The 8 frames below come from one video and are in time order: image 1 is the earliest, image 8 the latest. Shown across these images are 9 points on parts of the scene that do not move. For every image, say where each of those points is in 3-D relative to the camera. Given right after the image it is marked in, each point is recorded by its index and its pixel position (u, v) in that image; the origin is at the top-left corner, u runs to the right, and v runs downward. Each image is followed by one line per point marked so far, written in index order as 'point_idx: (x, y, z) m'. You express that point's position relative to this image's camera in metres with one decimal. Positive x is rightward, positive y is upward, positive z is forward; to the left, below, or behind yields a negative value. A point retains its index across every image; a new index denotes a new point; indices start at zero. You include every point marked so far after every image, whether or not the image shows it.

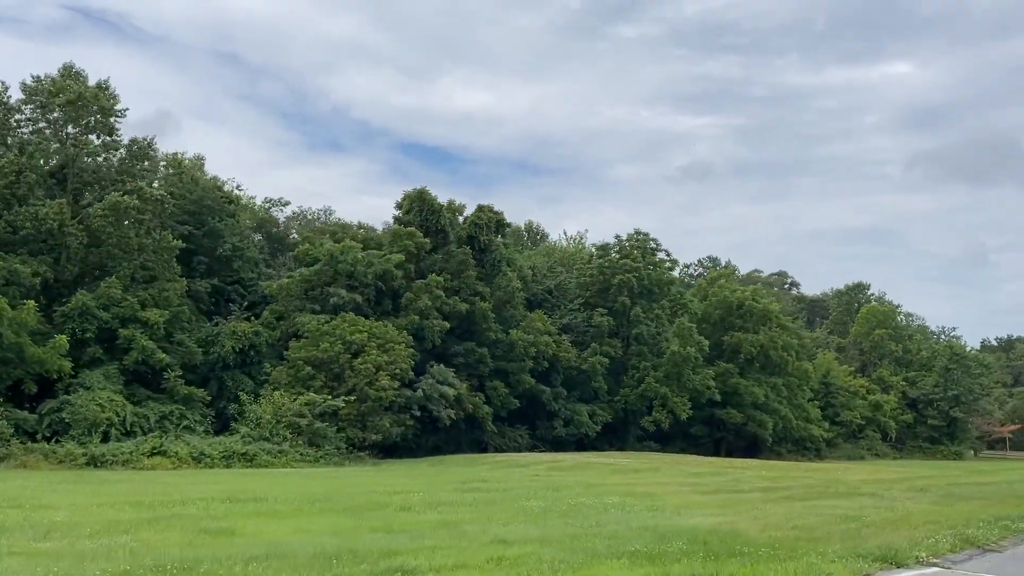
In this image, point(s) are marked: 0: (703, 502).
0: (+4.0, -4.6, +17.5) m
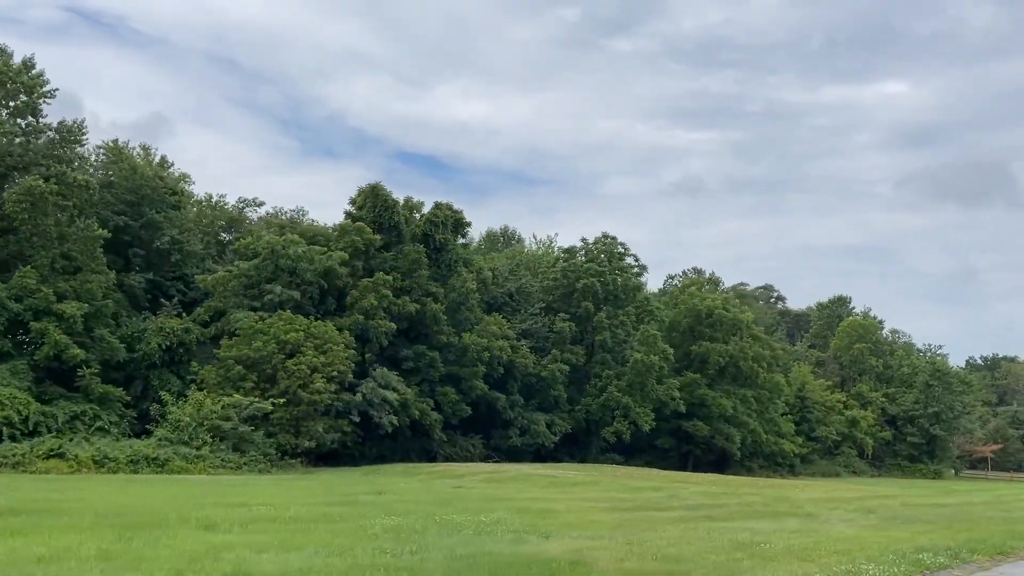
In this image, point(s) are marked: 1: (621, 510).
0: (+1.6, -4.3, +15.2) m
1: (+2.5, -5.1, +18.8) m
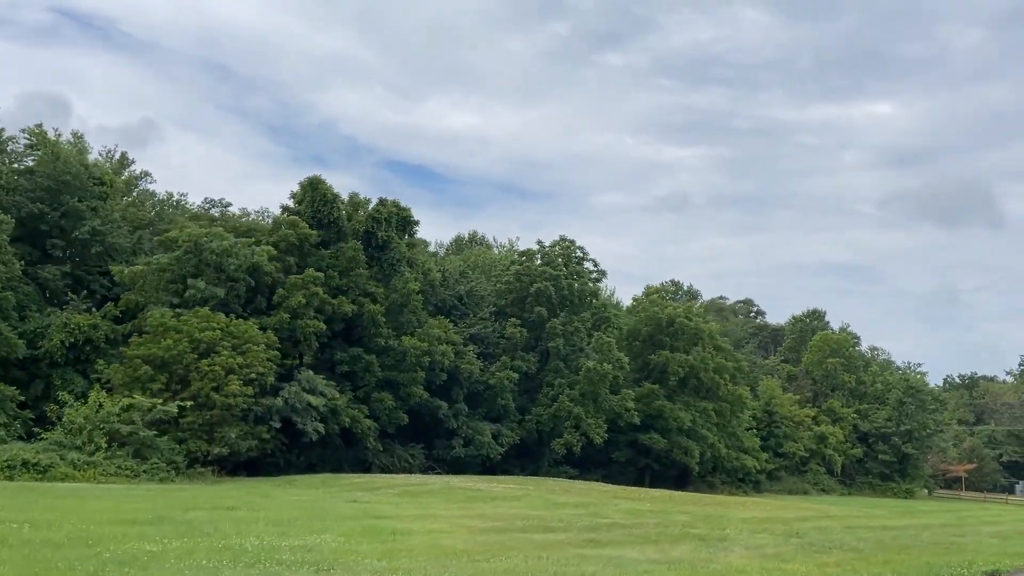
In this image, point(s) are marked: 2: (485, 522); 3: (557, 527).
0: (-1.0, -4.0, +12.7) m
1: (-0.2, -4.8, +16.3) m
2: (-0.6, -5.2, +18.2) m
3: (+1.0, -5.3, +18.2) m
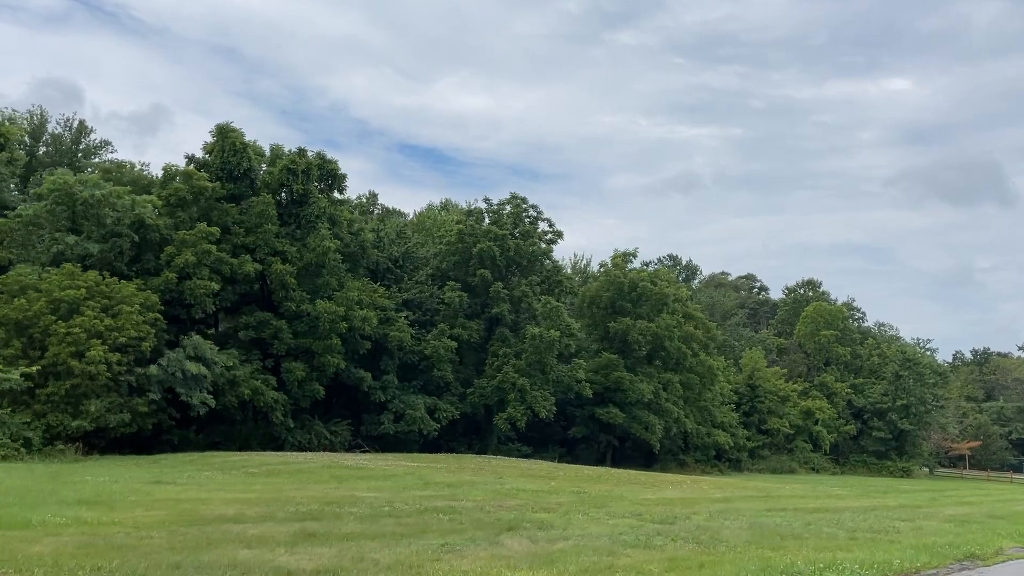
0: (-5.1, -2.6, +8.3) m
1: (-4.2, -3.4, +11.9) m
2: (-4.5, -3.7, +13.9) m
3: (-2.9, -3.8, +13.8) m
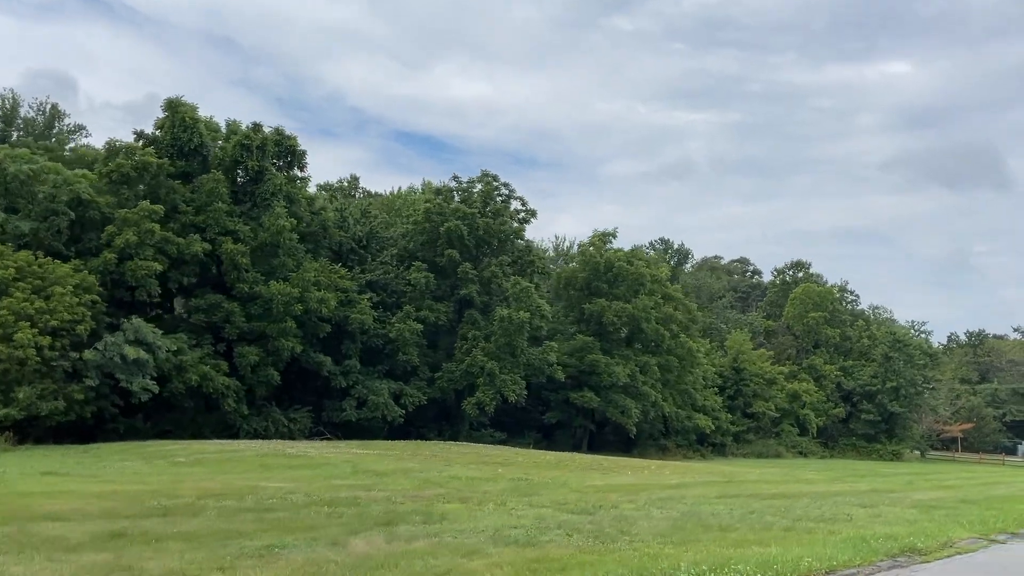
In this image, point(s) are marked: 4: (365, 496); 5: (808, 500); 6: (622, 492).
0: (-6.7, -2.2, +6.6) m
1: (-5.8, -2.9, +10.3) m
2: (-6.1, -3.2, +12.2) m
3: (-4.5, -3.2, +12.2) m
4: (-2.7, -3.8, +15.2) m
5: (+6.9, -4.9, +19.3) m
6: (+2.5, -4.5, +18.3) m
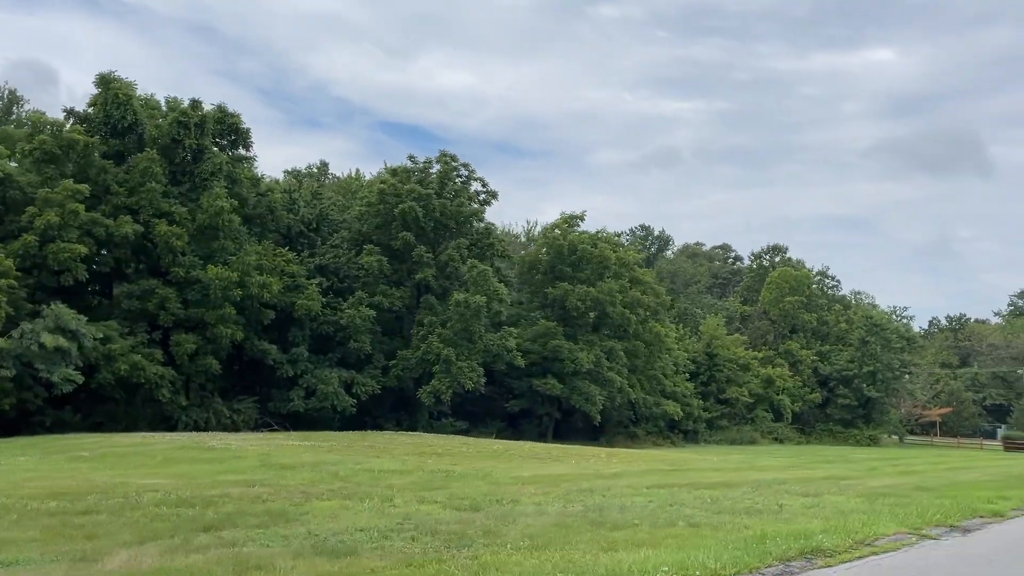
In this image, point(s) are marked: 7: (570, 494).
0: (-8.3, -1.8, +4.9) m
1: (-7.5, -2.5, +8.5) m
2: (-7.9, -2.8, +10.5) m
3: (-6.3, -2.8, +10.5) m
4: (-4.5, -3.3, +13.5) m
5: (+5.1, -4.3, +17.7) m
6: (+0.6, -4.0, +16.7) m
7: (+1.1, -3.7, +14.9) m
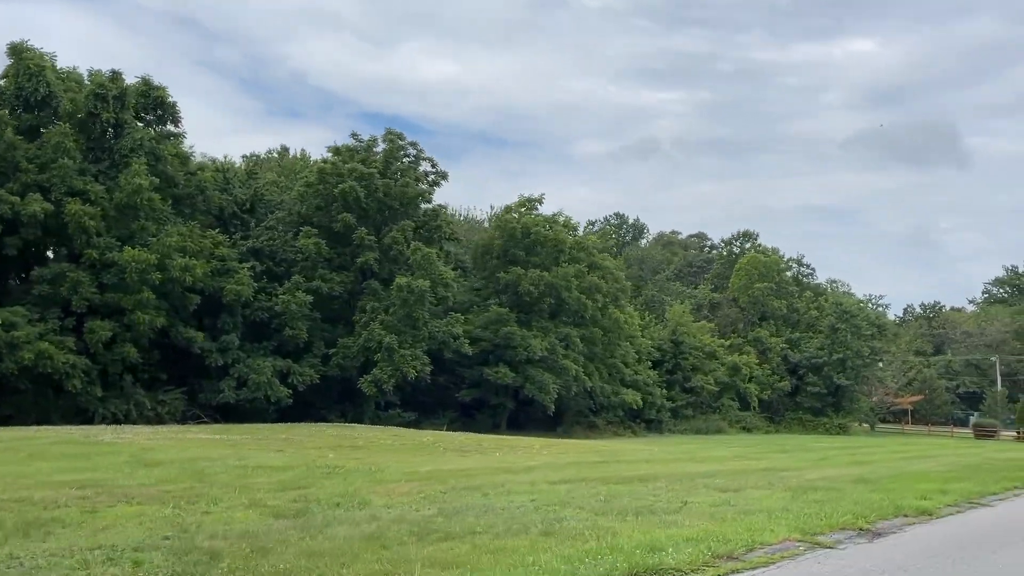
0: (-10.2, -1.5, +2.8) m
1: (-9.5, -2.1, +6.4) m
2: (-9.9, -2.3, +8.4) m
3: (-8.2, -2.4, +8.4) m
4: (-6.5, -2.9, +11.5) m
5: (+3.0, -3.8, +15.9) m
6: (-1.5, -3.5, +14.8) m
7: (-0.9, -3.2, +13.0) m
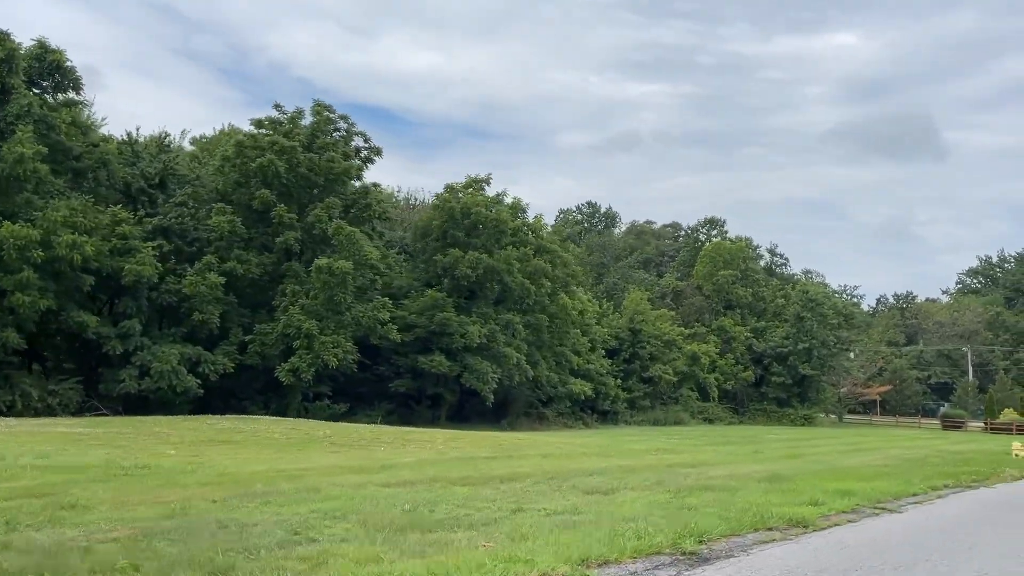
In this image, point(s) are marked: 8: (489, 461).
0: (-12.6, -1.0, 0.0) m
1: (-12.0, -1.6, +3.7) m
2: (-12.4, -1.8, +5.6) m
3: (-10.8, -1.9, +5.6) m
4: (-9.1, -2.3, +8.7) m
5: (+0.3, -3.2, +13.4) m
6: (-4.1, -2.9, +12.1) m
7: (-3.6, -2.7, +10.4) m
8: (-0.5, -3.7, +17.6) m
